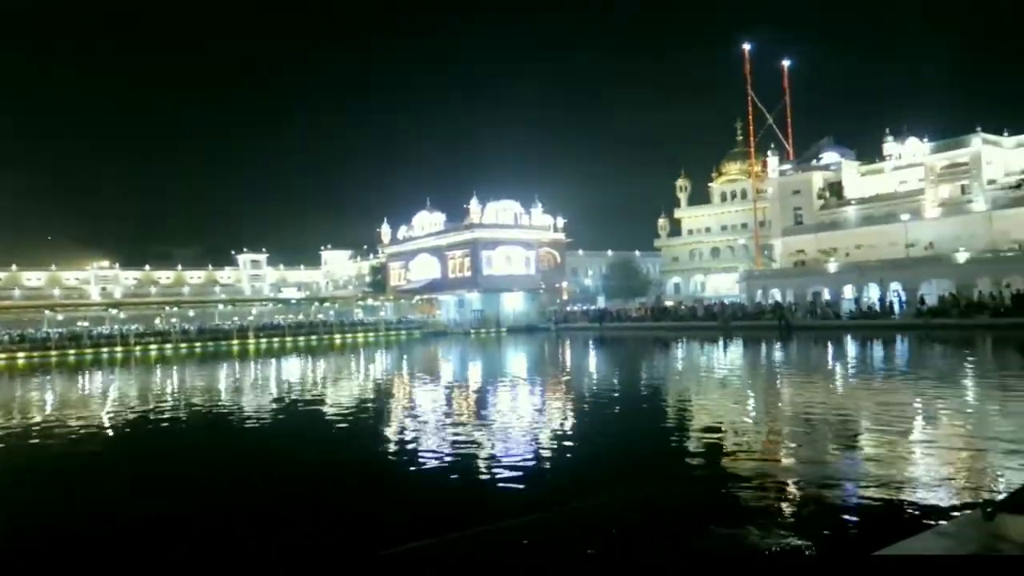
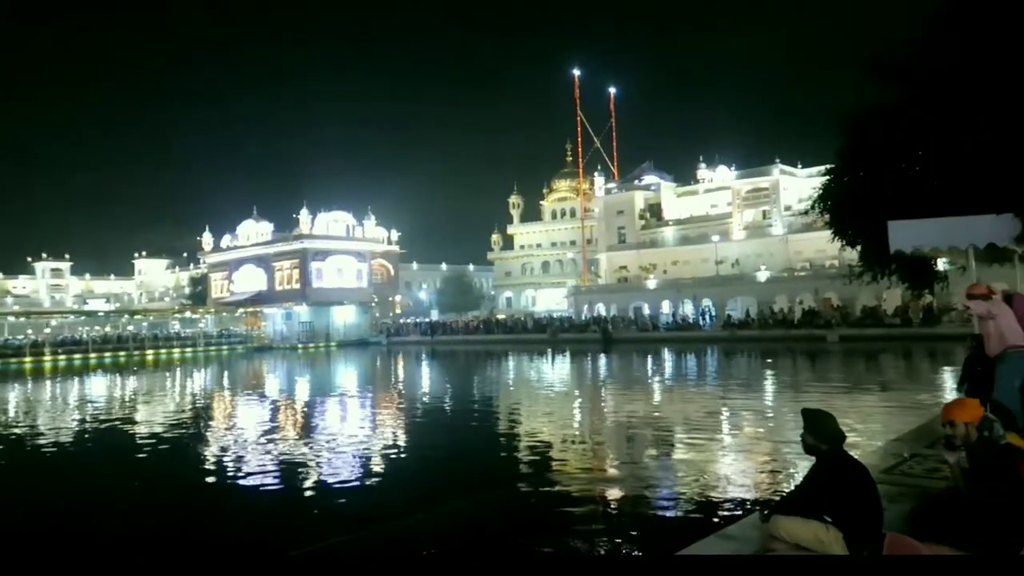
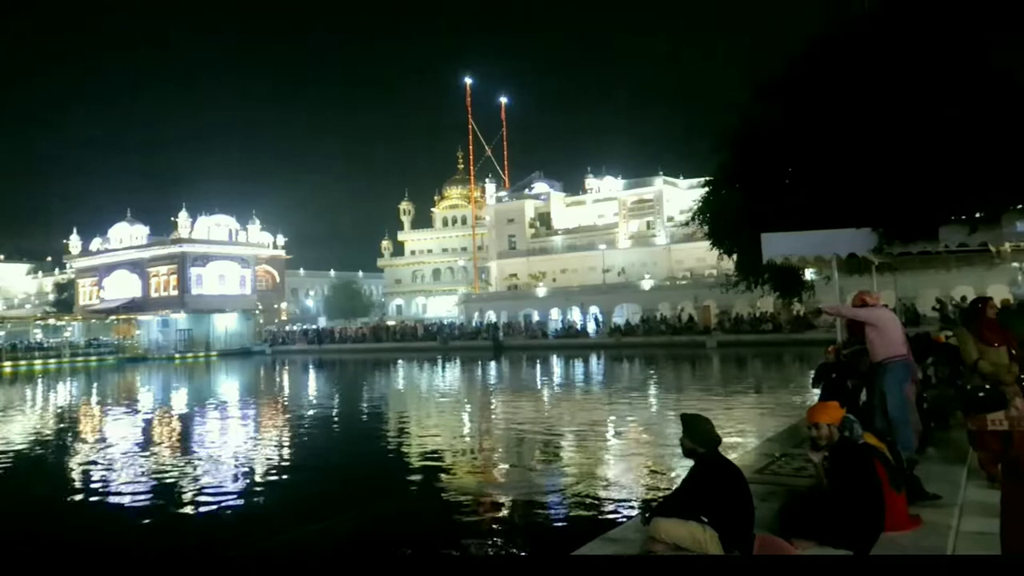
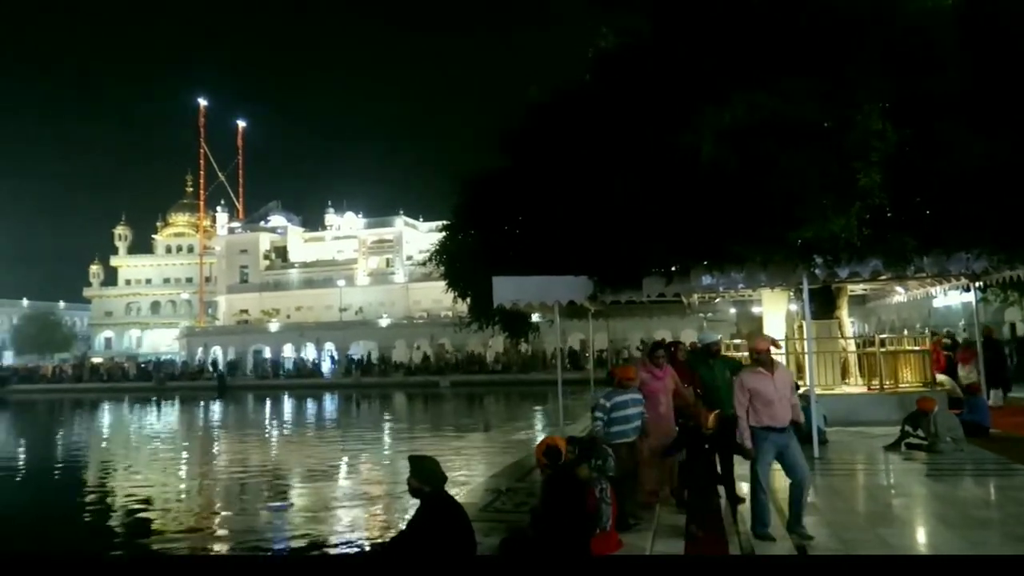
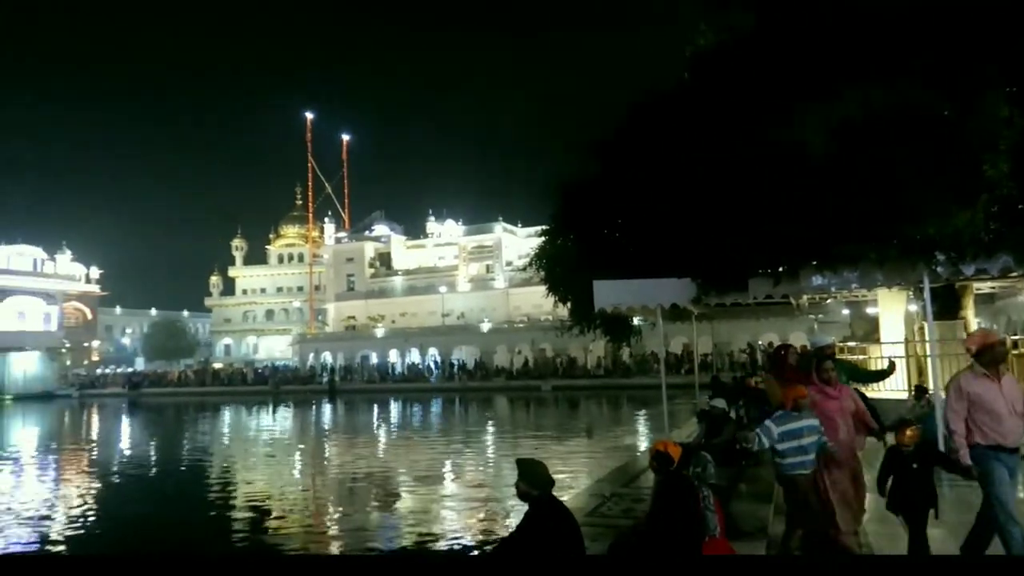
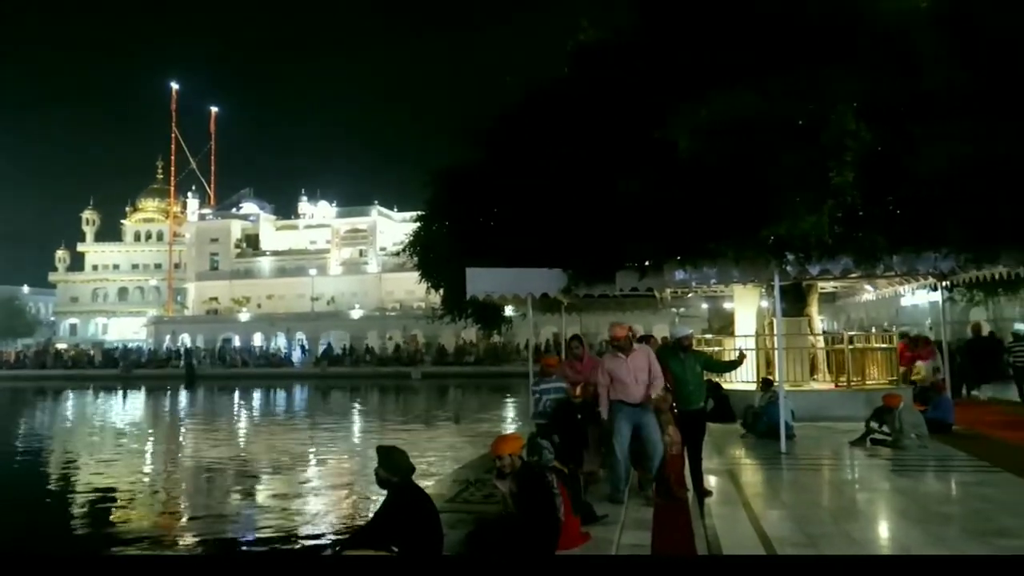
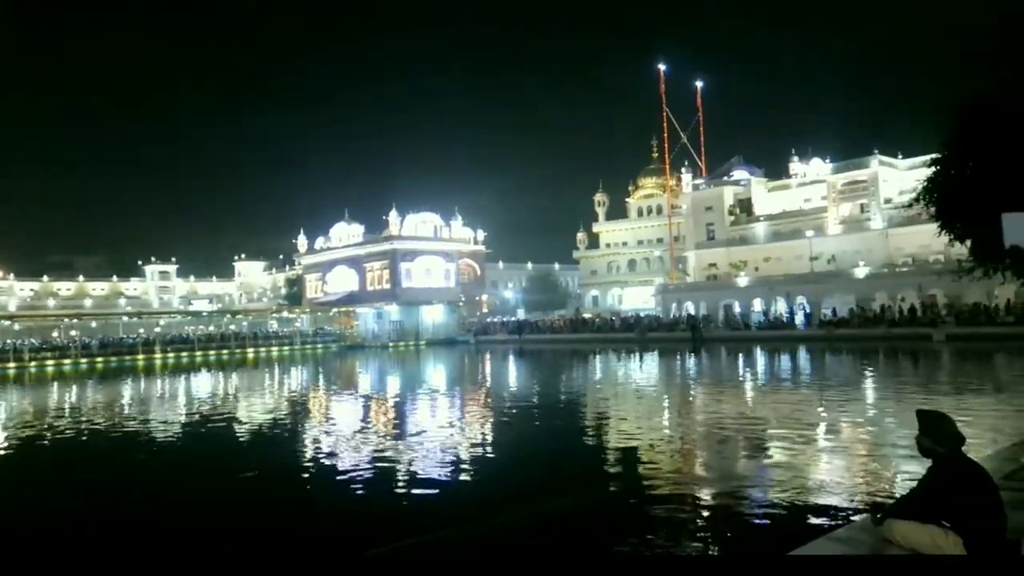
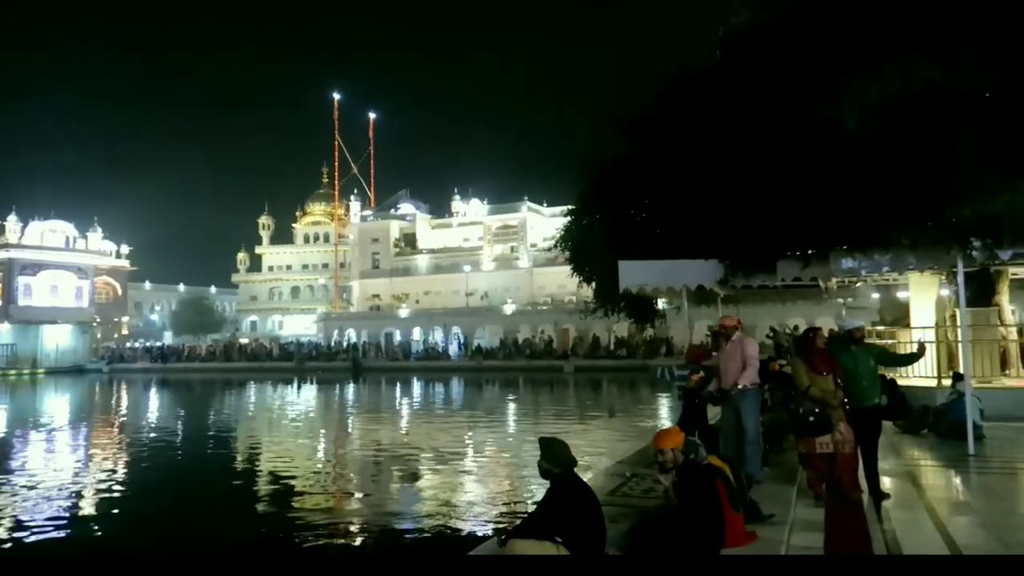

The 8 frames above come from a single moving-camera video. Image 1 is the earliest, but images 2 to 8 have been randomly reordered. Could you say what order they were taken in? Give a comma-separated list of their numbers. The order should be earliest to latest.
7, 2, 3, 8, 6, 4, 5
